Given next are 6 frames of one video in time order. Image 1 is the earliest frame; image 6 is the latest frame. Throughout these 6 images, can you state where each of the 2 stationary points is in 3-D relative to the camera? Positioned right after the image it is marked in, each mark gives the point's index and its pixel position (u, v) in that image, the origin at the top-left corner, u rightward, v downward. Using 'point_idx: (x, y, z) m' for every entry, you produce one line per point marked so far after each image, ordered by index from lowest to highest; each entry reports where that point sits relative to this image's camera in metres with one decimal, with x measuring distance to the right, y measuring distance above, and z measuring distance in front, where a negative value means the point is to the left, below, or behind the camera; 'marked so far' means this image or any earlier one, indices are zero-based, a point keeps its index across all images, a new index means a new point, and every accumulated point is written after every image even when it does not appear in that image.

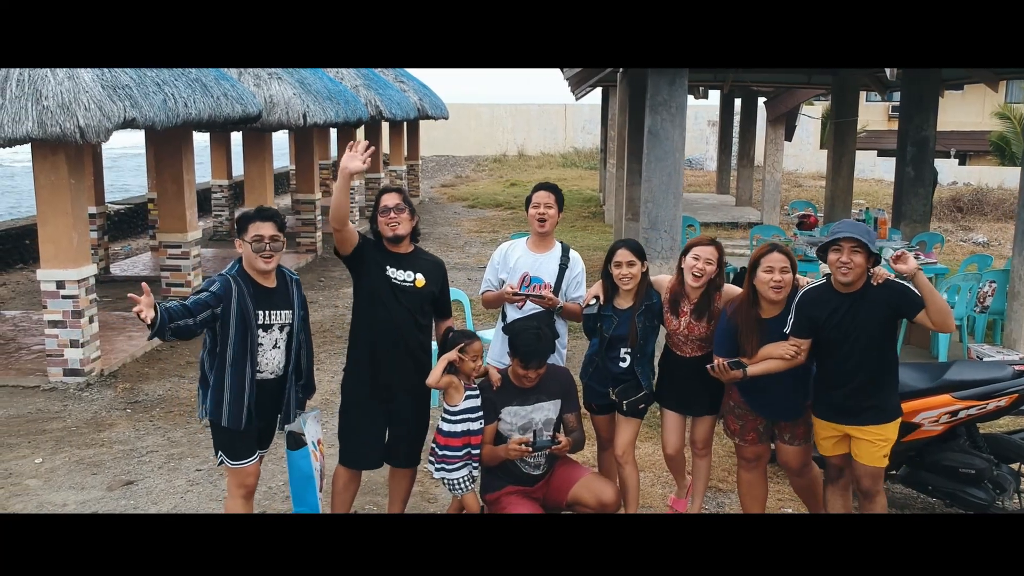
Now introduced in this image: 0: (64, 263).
0: (-3.4, +0.2, +7.0) m
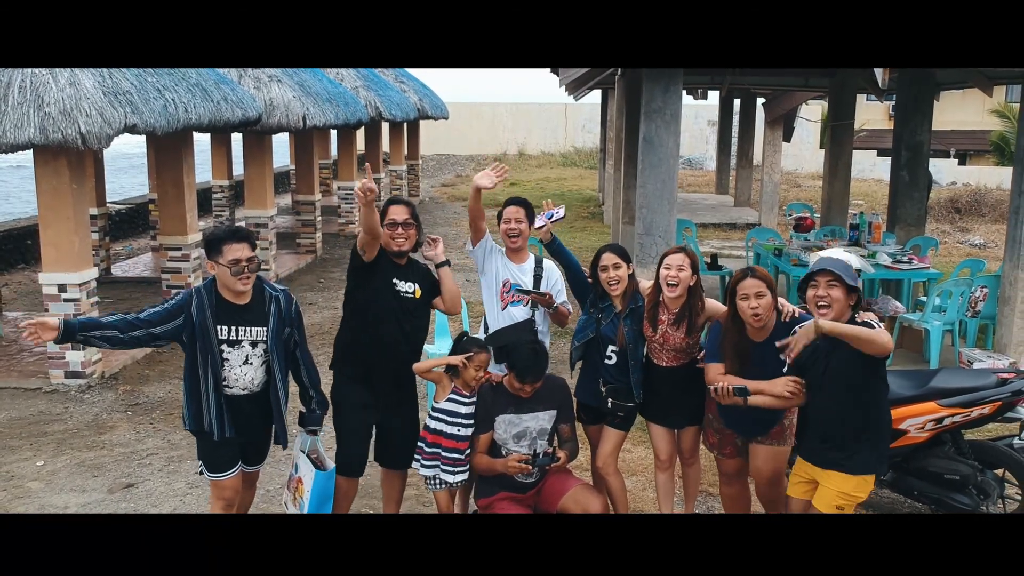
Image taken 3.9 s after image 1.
0: (-3.5, +0.2, +7.1) m
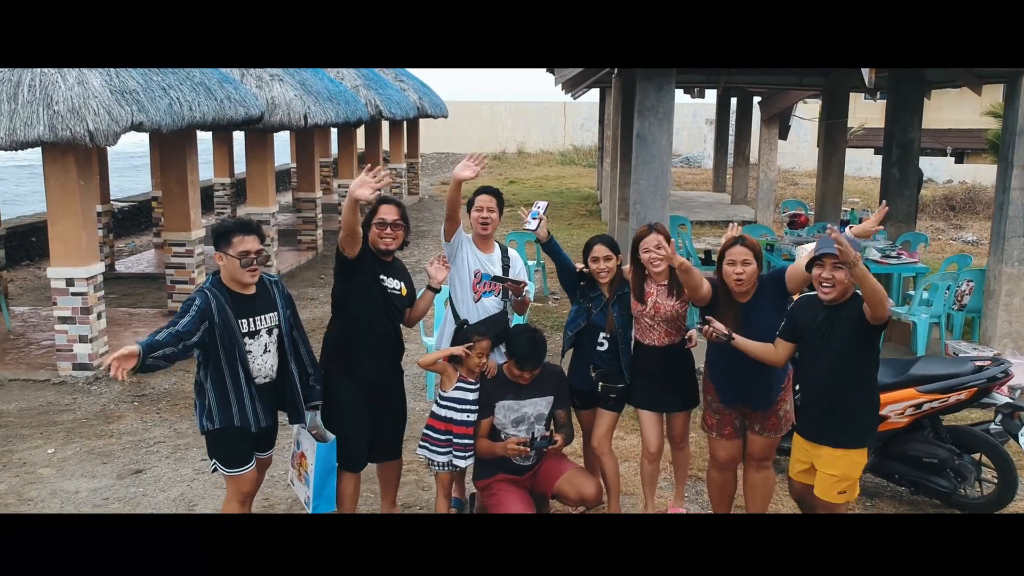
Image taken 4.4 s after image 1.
0: (-3.5, +0.2, +7.2) m
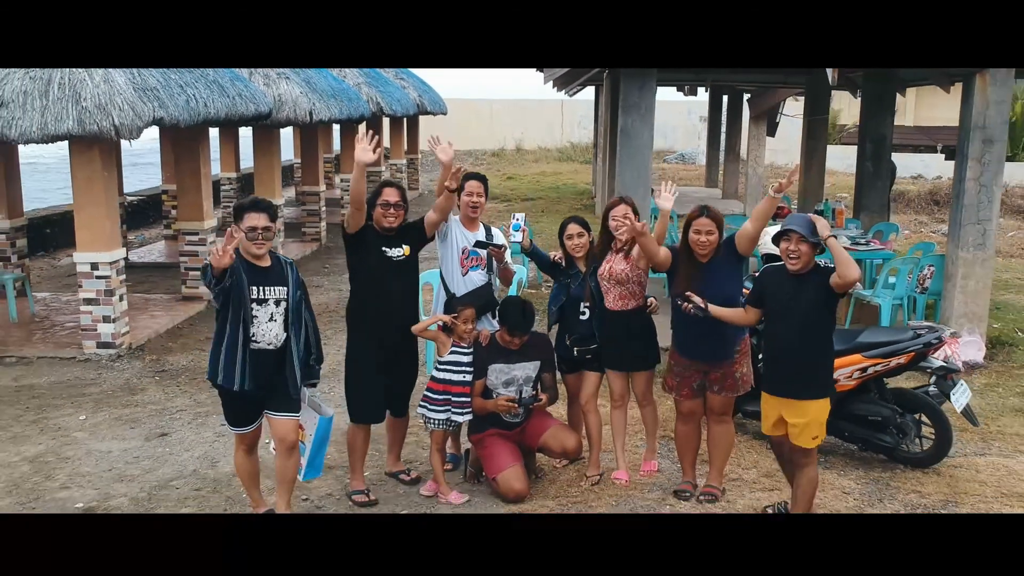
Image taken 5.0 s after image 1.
0: (-3.6, +0.4, +7.8) m
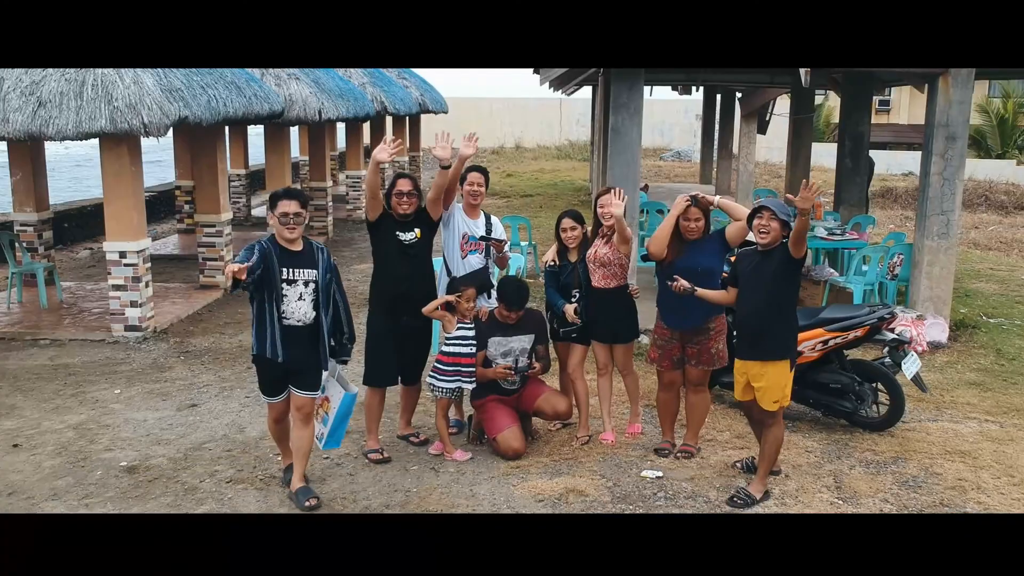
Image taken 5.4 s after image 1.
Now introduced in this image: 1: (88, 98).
0: (-3.6, +0.5, +8.4) m
1: (-3.6, +1.6, +7.8) m
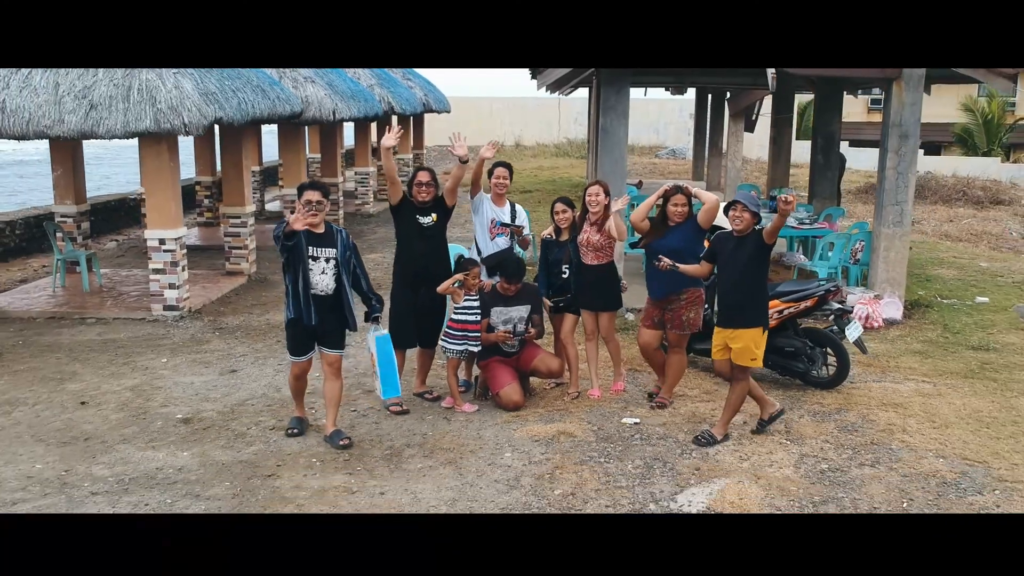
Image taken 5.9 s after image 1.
0: (-3.6, +0.6, +9.3) m
1: (-3.6, +1.8, +8.7) m
